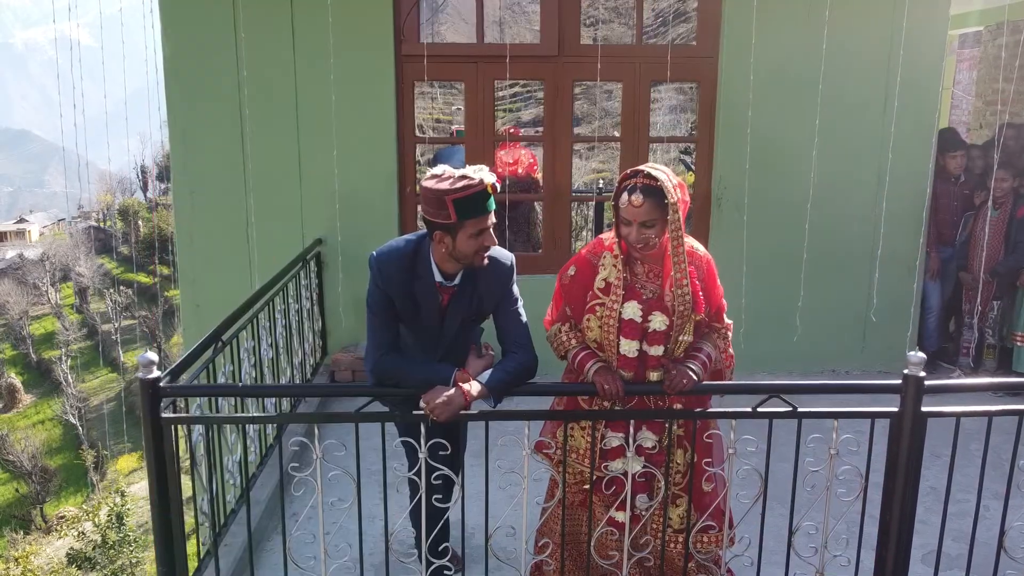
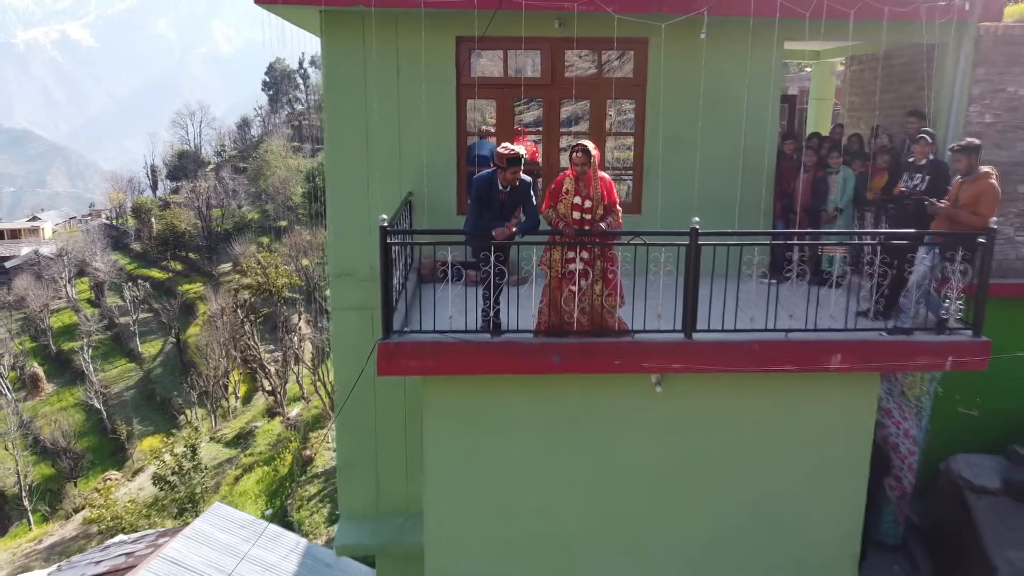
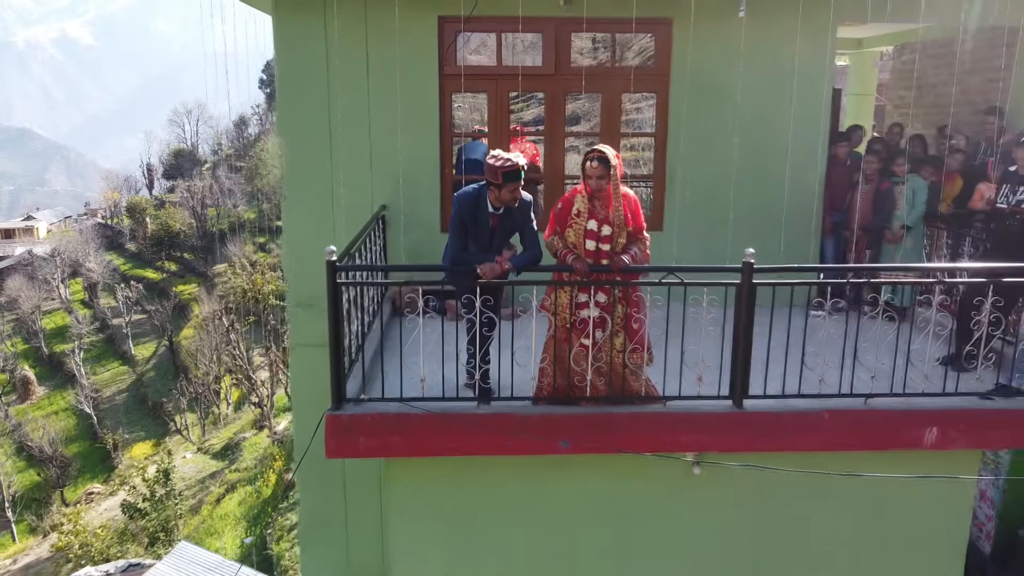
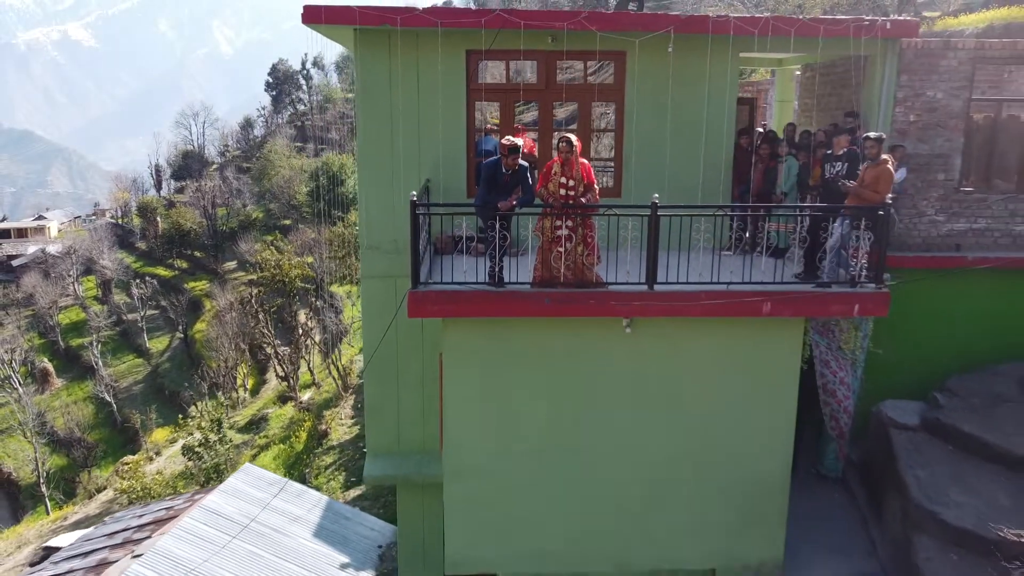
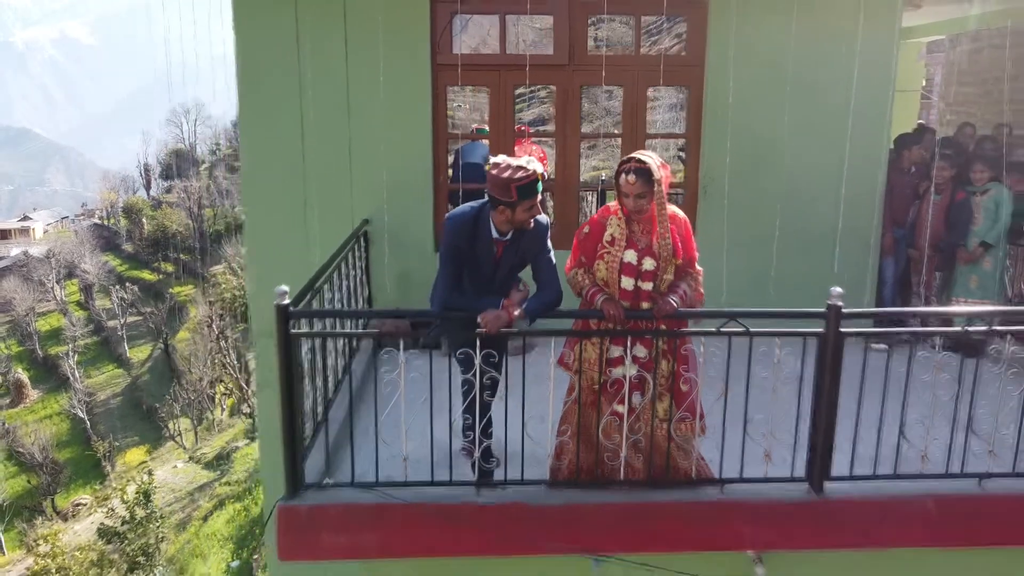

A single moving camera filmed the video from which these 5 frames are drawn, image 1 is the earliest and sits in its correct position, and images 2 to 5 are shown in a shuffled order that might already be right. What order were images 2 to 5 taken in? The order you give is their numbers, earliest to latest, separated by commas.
5, 3, 2, 4
